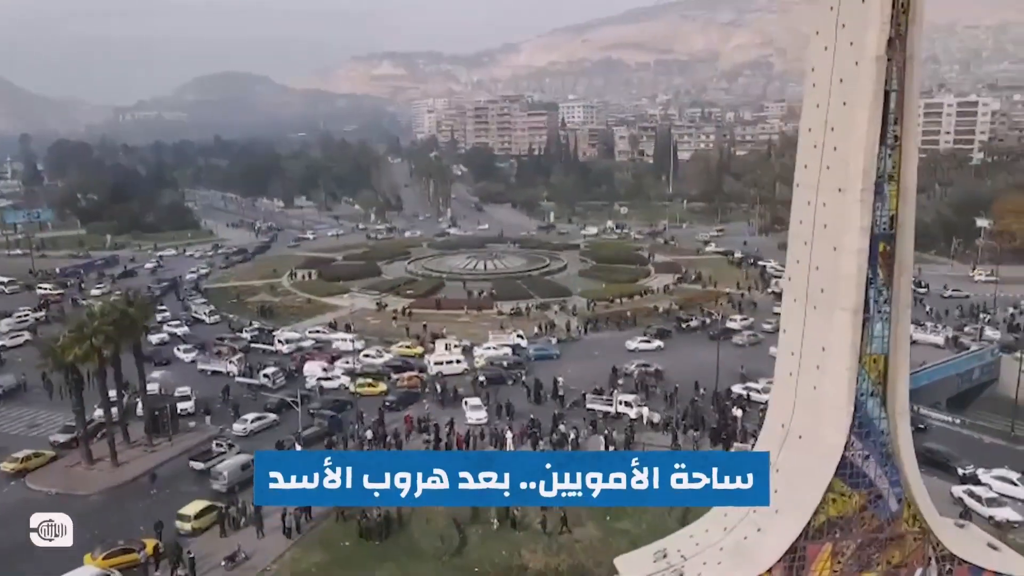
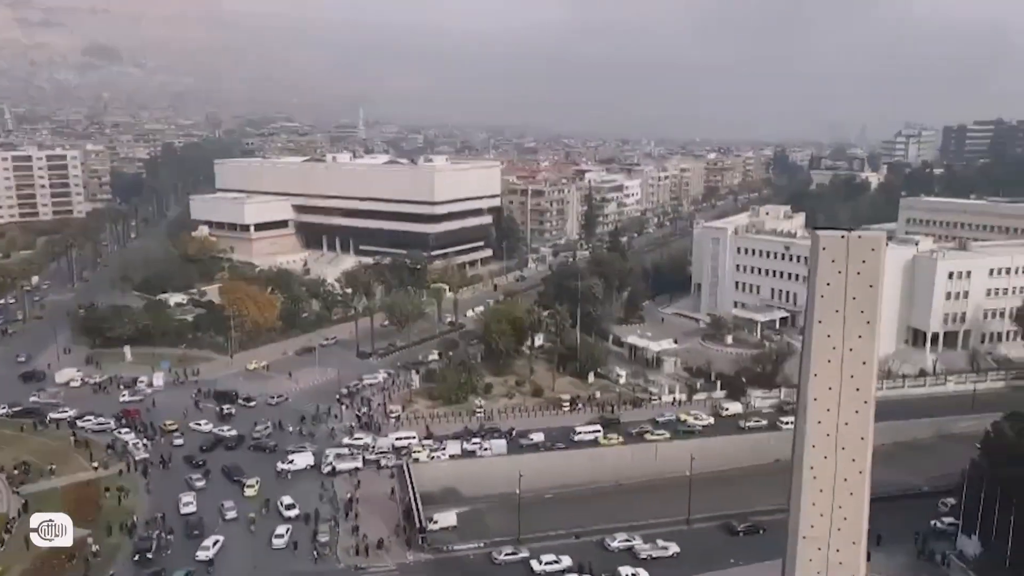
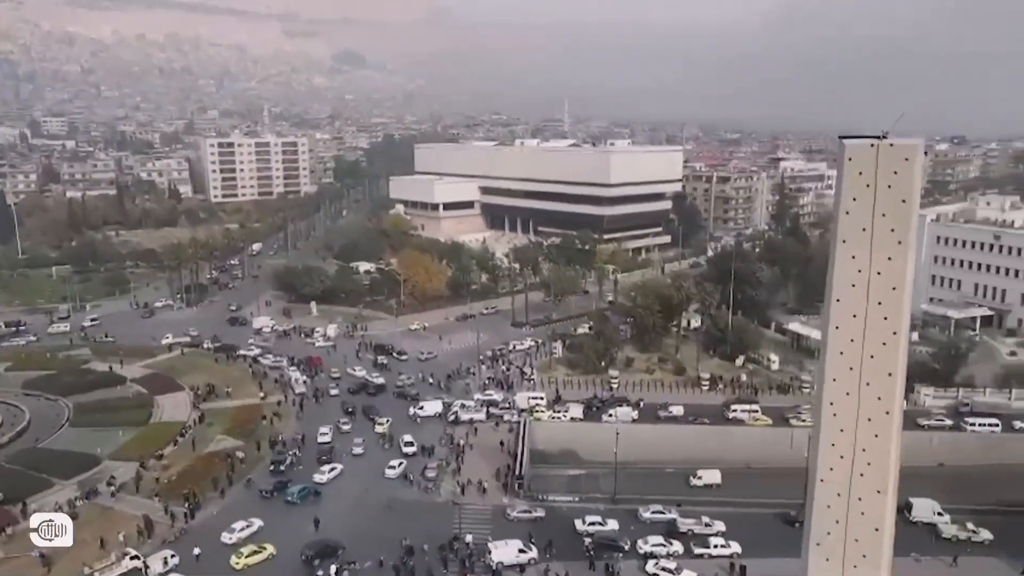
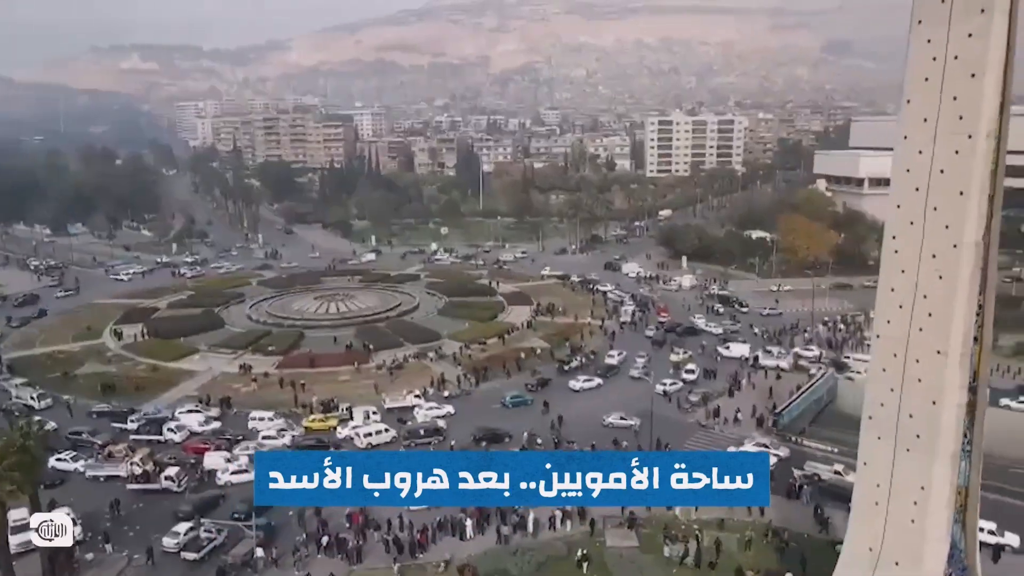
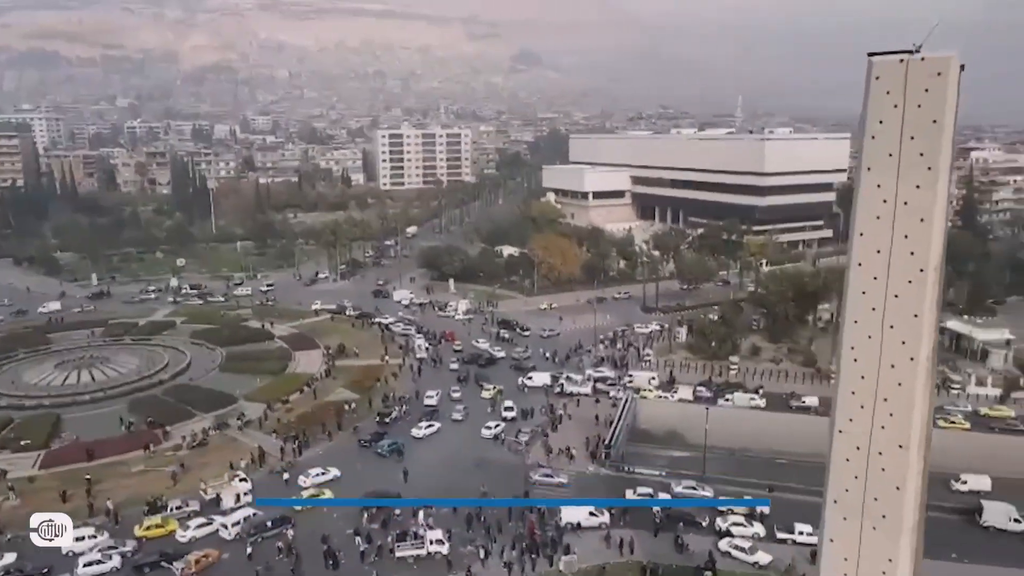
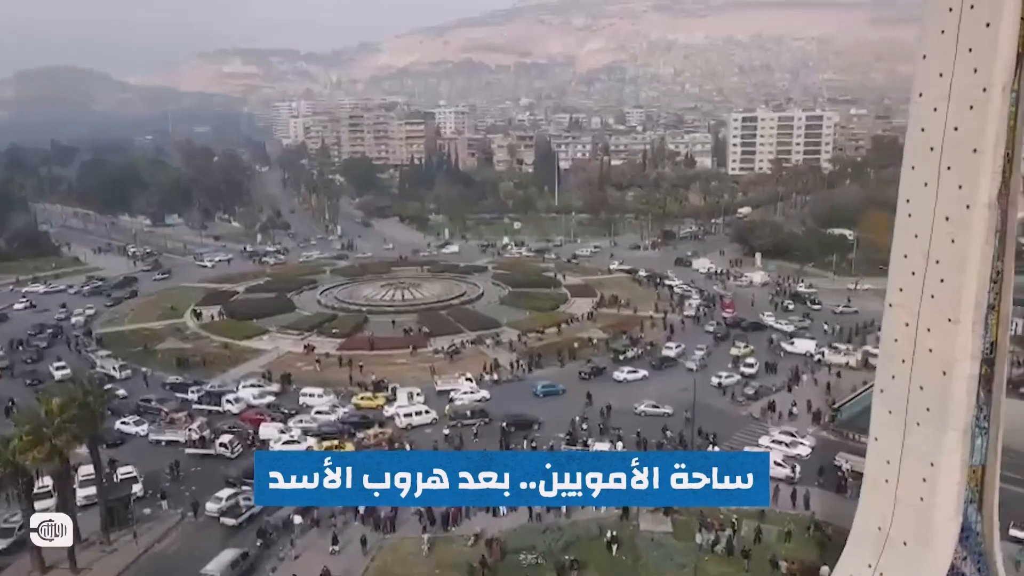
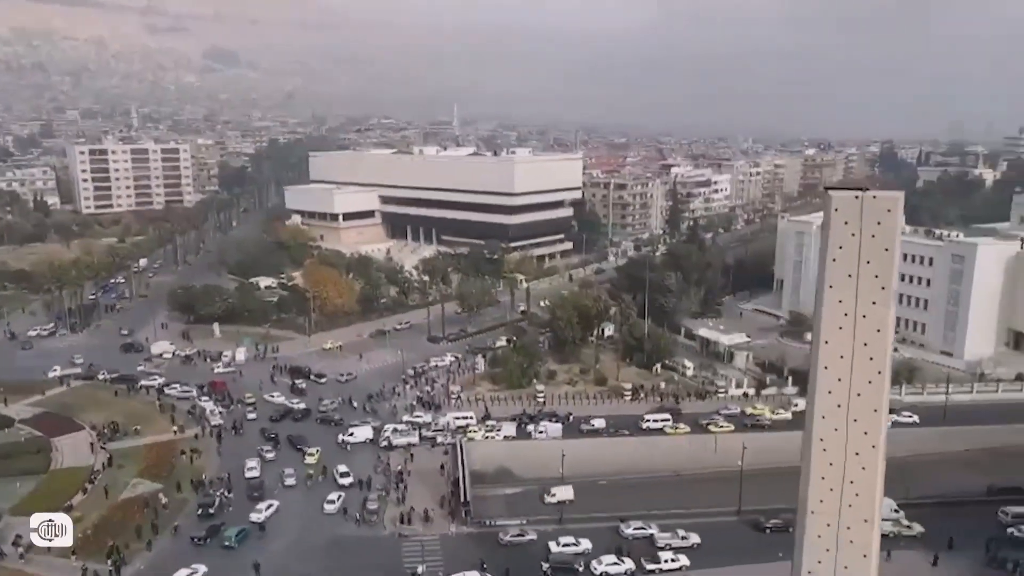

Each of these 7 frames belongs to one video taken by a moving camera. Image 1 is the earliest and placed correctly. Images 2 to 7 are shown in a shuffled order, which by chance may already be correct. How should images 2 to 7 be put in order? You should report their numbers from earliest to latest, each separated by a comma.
6, 4, 5, 3, 7, 2
